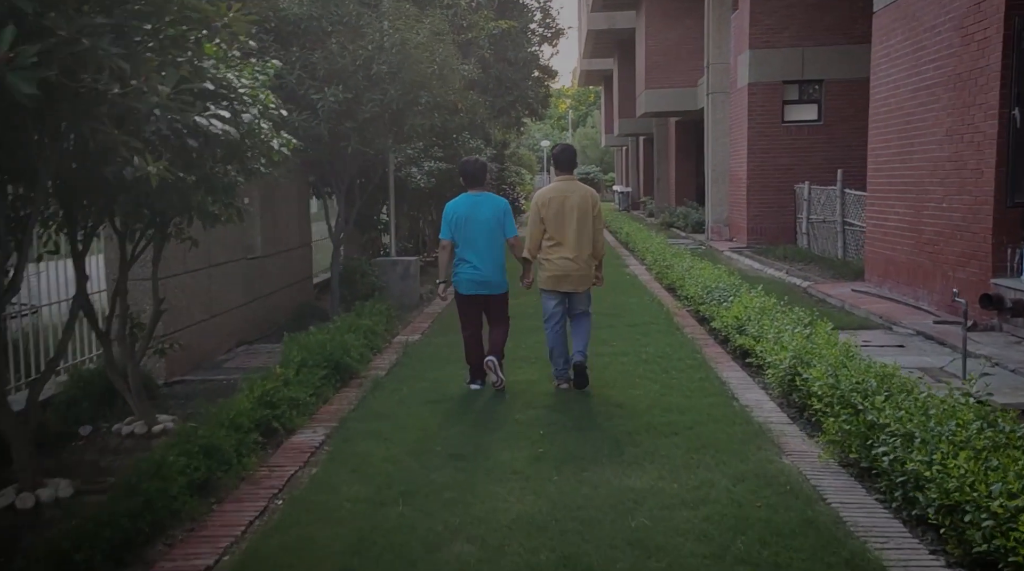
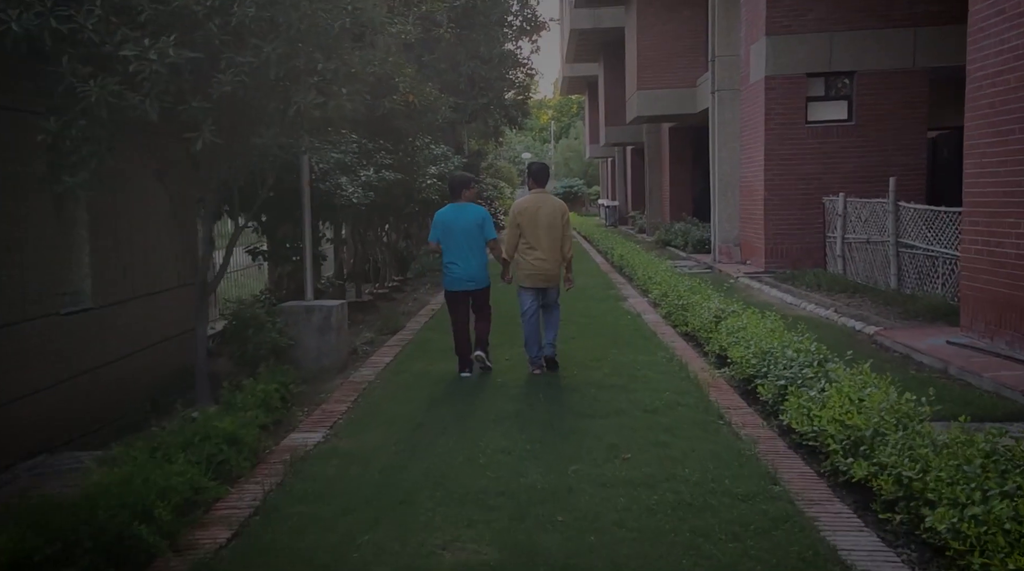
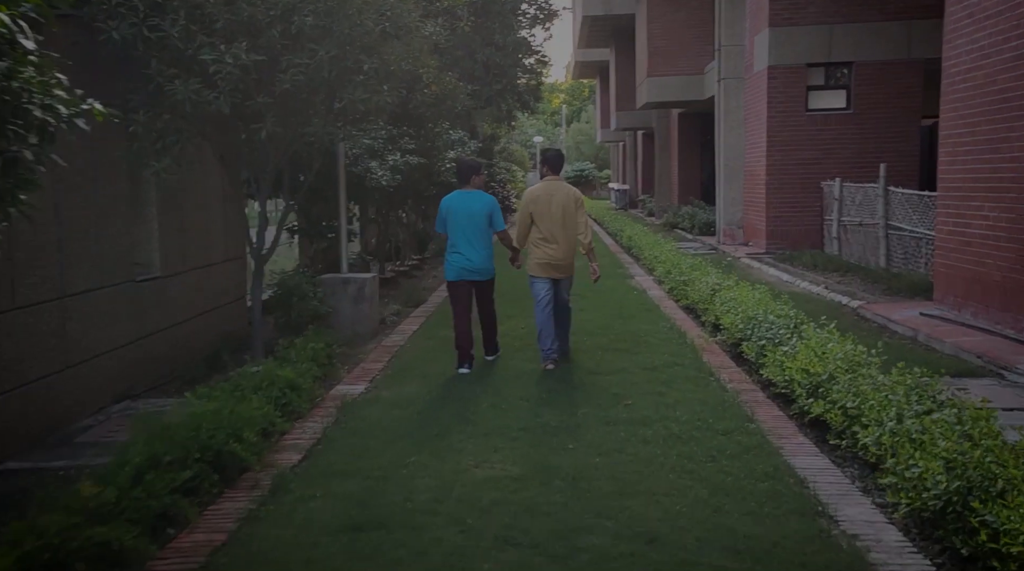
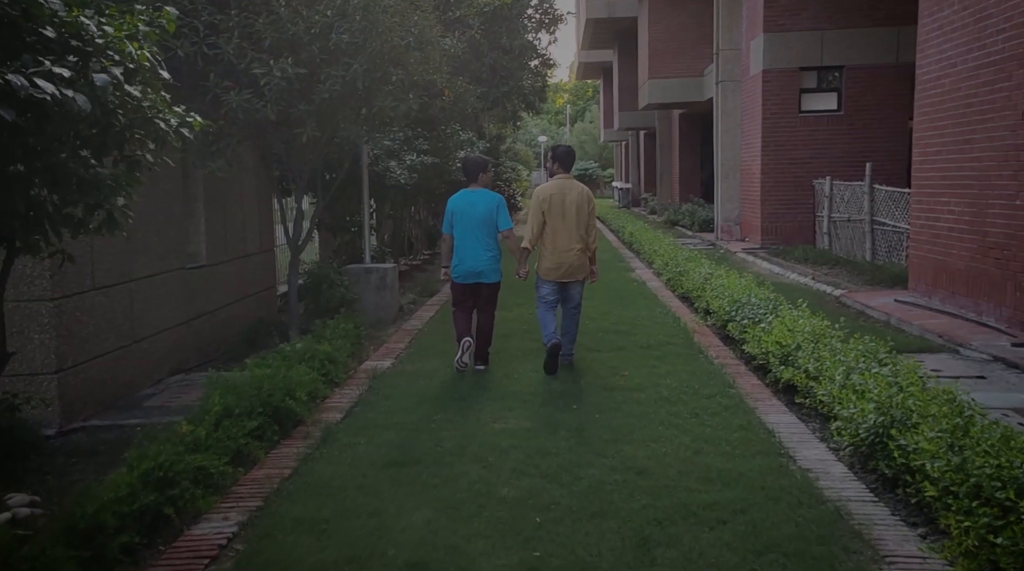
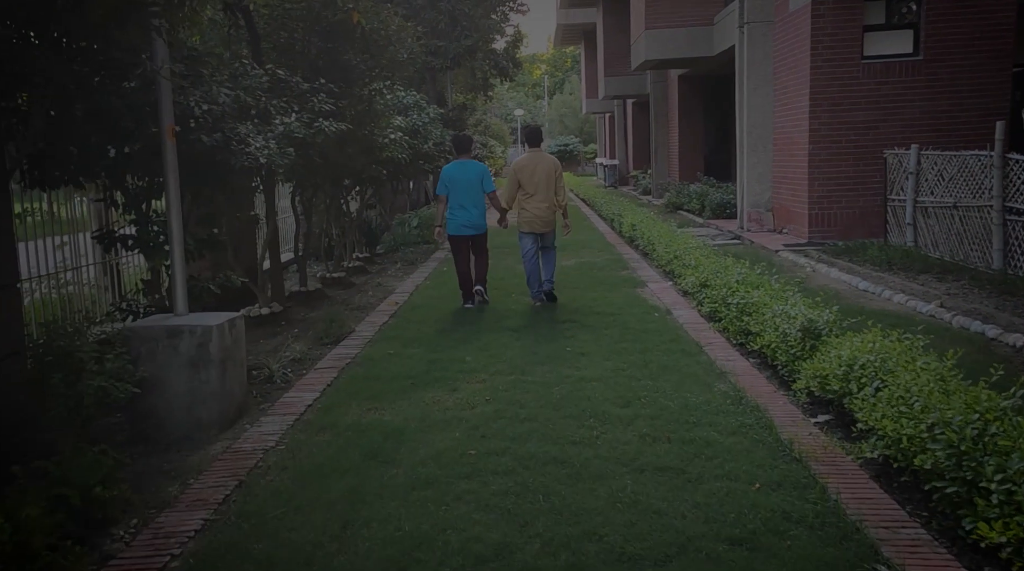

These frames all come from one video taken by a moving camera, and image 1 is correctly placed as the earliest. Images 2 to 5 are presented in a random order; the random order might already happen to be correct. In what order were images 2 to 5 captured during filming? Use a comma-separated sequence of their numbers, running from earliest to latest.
4, 3, 2, 5
